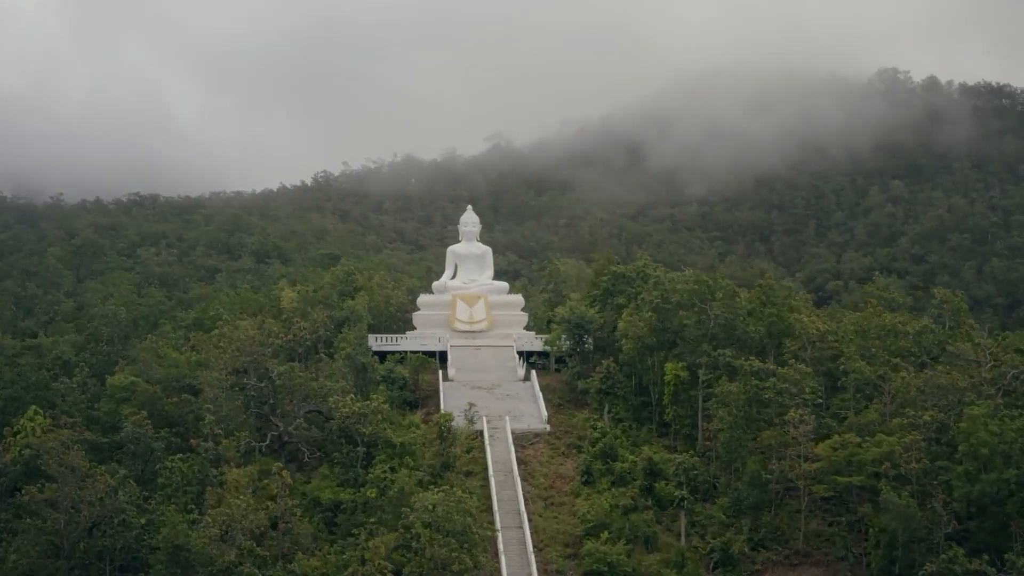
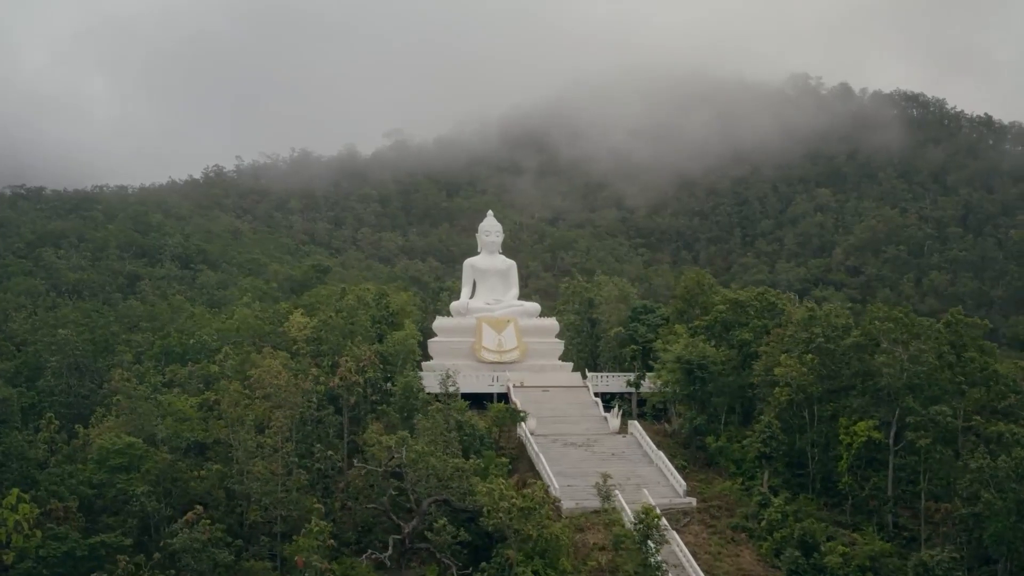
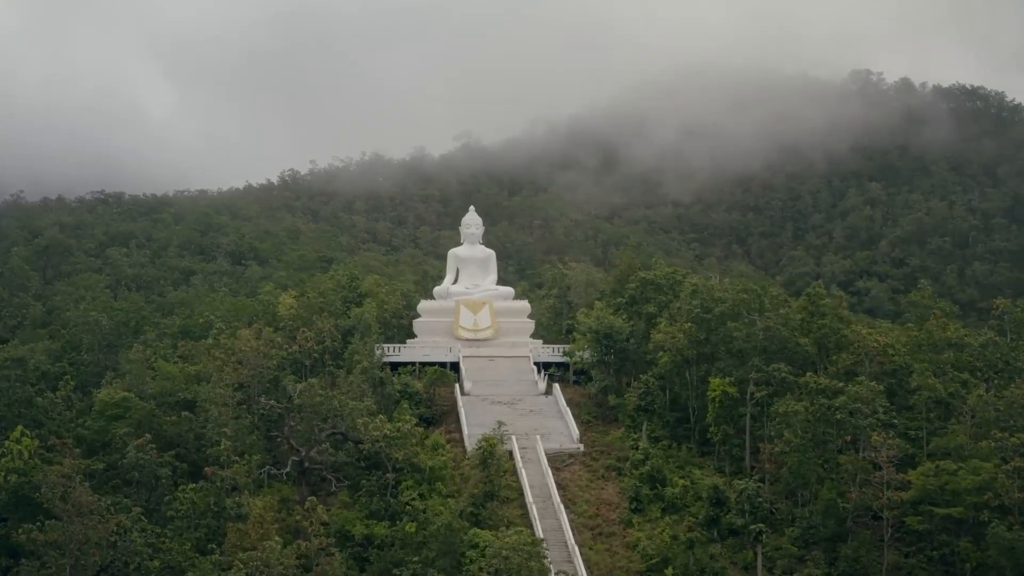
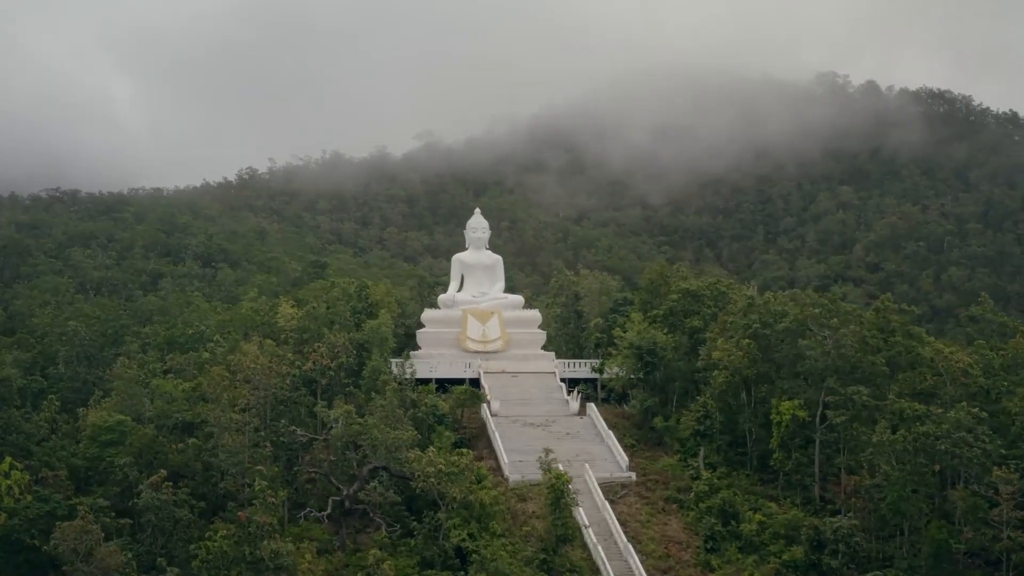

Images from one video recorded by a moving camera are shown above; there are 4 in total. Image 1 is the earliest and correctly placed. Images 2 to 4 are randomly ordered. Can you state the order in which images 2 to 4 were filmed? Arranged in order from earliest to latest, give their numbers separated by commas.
3, 4, 2
